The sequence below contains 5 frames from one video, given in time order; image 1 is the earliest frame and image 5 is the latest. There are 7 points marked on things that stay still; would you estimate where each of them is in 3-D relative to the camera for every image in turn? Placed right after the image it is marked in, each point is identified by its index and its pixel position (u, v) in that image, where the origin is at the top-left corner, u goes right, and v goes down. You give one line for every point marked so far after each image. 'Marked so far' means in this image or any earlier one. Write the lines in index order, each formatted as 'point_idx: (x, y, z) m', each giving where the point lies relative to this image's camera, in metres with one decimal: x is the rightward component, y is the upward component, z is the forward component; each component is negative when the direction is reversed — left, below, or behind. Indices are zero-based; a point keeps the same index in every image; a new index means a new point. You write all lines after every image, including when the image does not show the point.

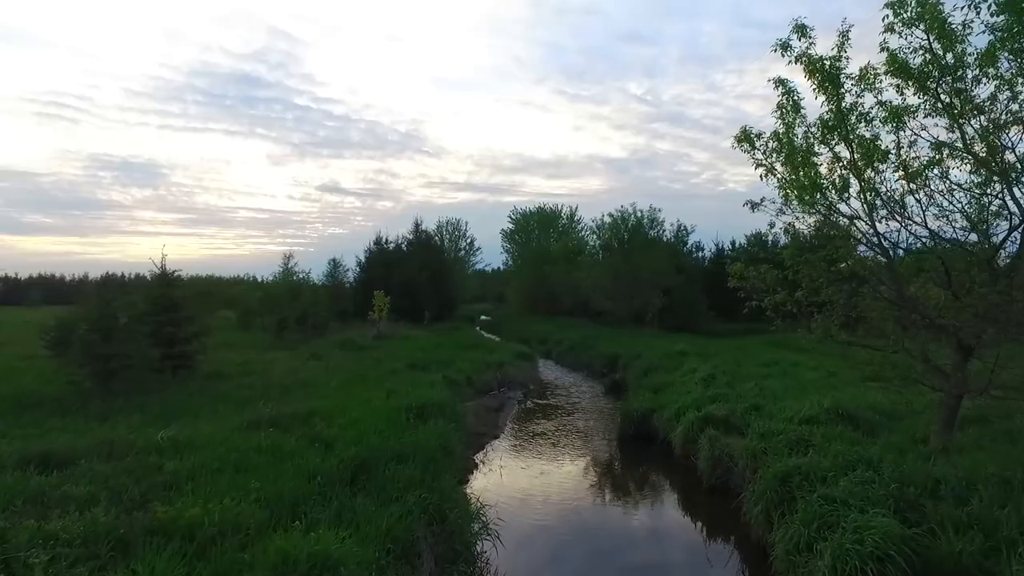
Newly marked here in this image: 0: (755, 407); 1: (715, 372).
0: (+4.9, -2.4, +12.4) m
1: (+5.6, -2.3, +17.0) m
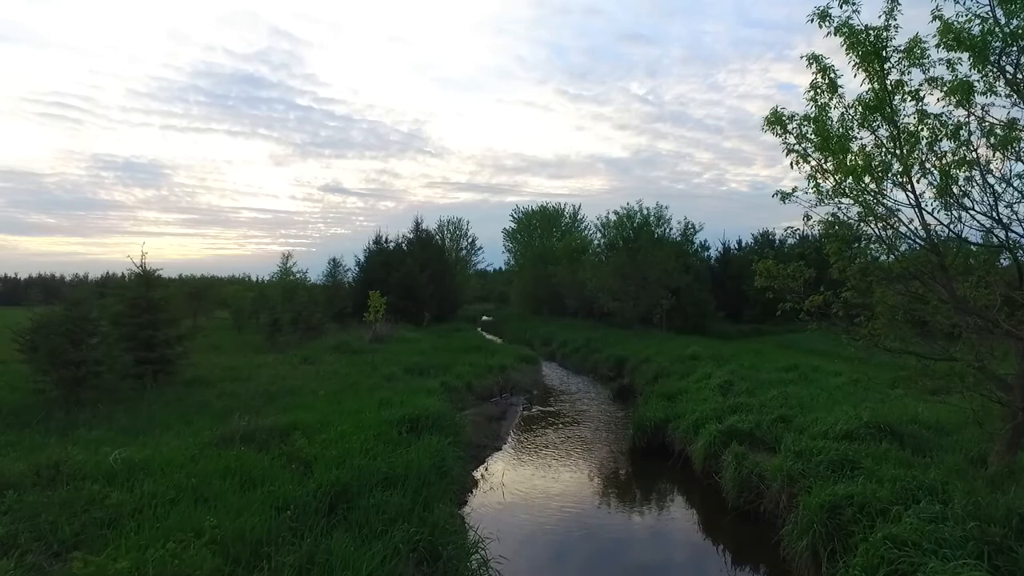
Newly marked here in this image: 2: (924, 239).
0: (+4.9, -2.4, +11.2) m
1: (+5.7, -2.3, +15.8) m
2: (+5.3, +0.6, +8.0) m
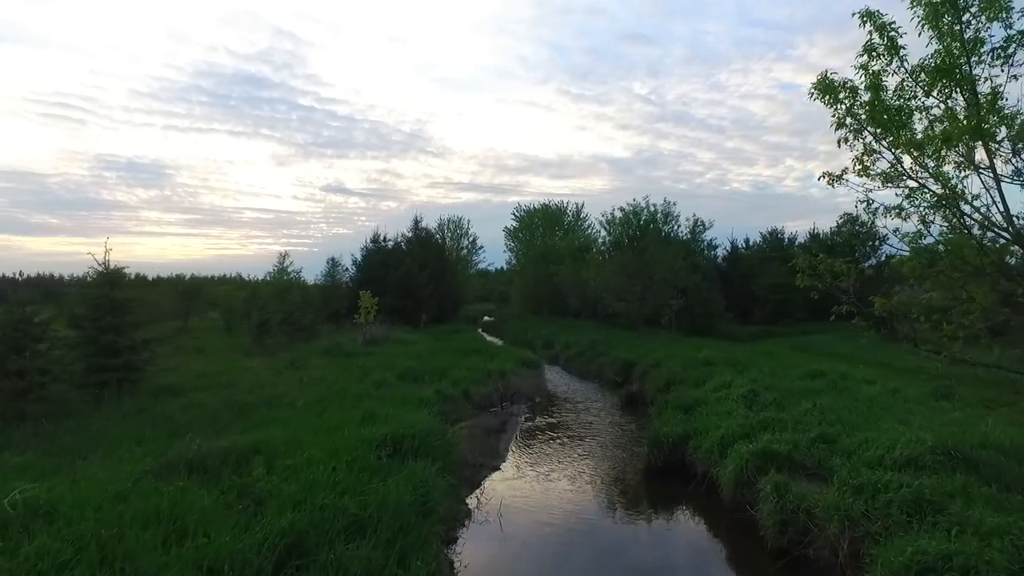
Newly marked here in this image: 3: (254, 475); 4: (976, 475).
0: (+4.9, -2.4, +9.7) m
1: (+5.7, -2.3, +14.3) m
2: (+5.3, +0.6, +6.5) m
3: (-3.2, -2.3, +7.5) m
4: (+5.6, -2.3, +7.4) m
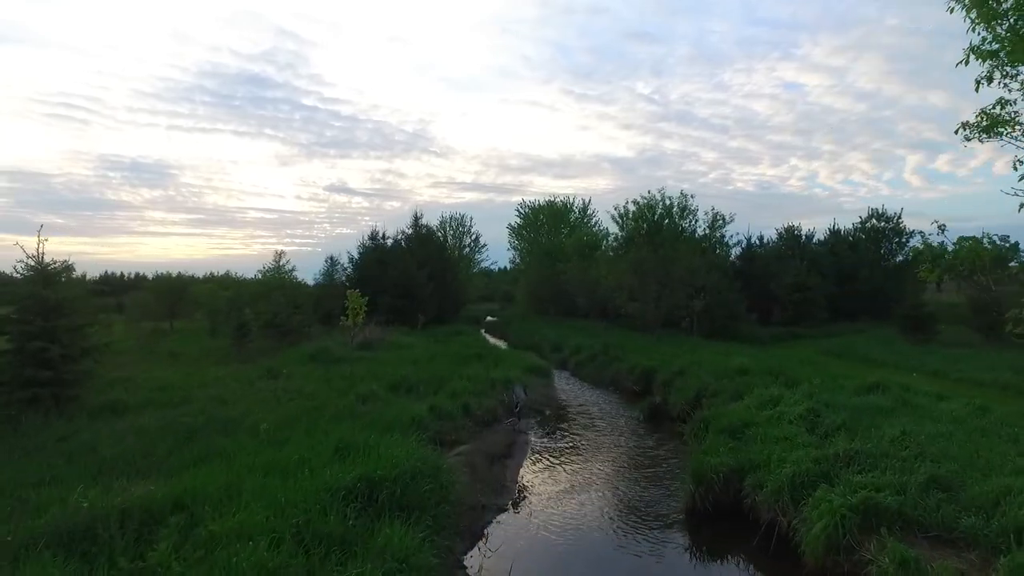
0: (+5.1, -2.4, +7.3) m
1: (+5.9, -2.3, +11.9) m
2: (+5.5, +0.7, +4.1) m
3: (-3.0, -2.3, +5.2) m
4: (+5.8, -2.2, +5.0) m
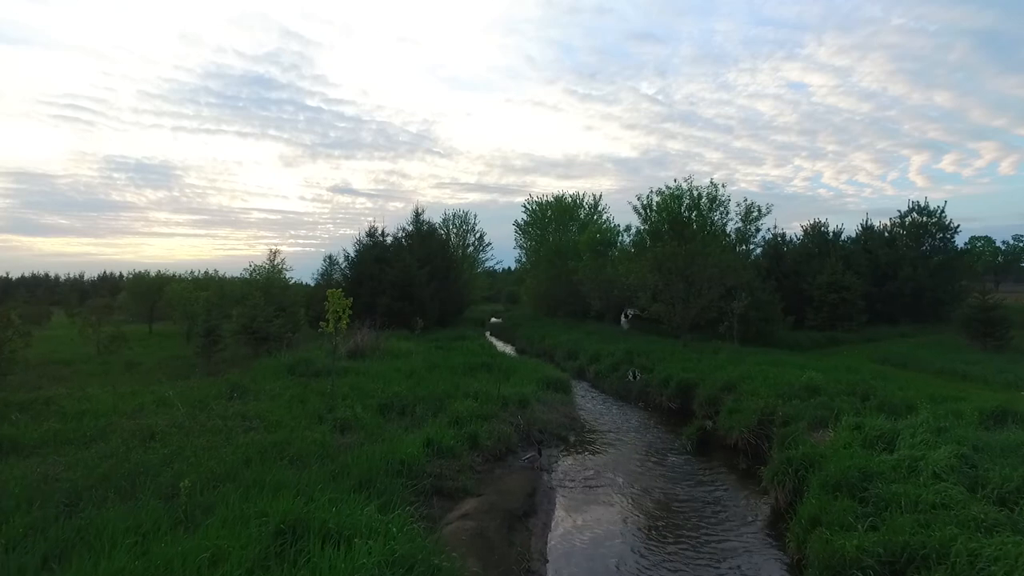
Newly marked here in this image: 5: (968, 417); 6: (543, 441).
0: (+5.4, -2.3, +3.9) m
1: (+6.2, -2.2, +8.5) m
2: (+5.8, +0.7, +0.7) m
3: (-2.7, -2.2, +1.9) m
4: (+6.1, -2.2, +1.7) m
5: (+8.2, -2.3, +10.9) m
6: (+0.7, -3.5, +13.7) m
